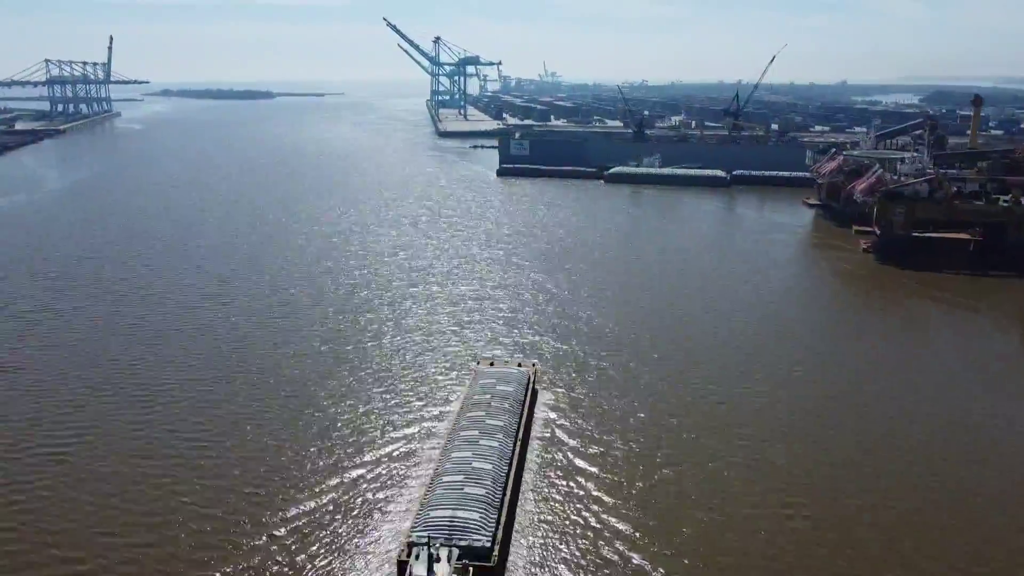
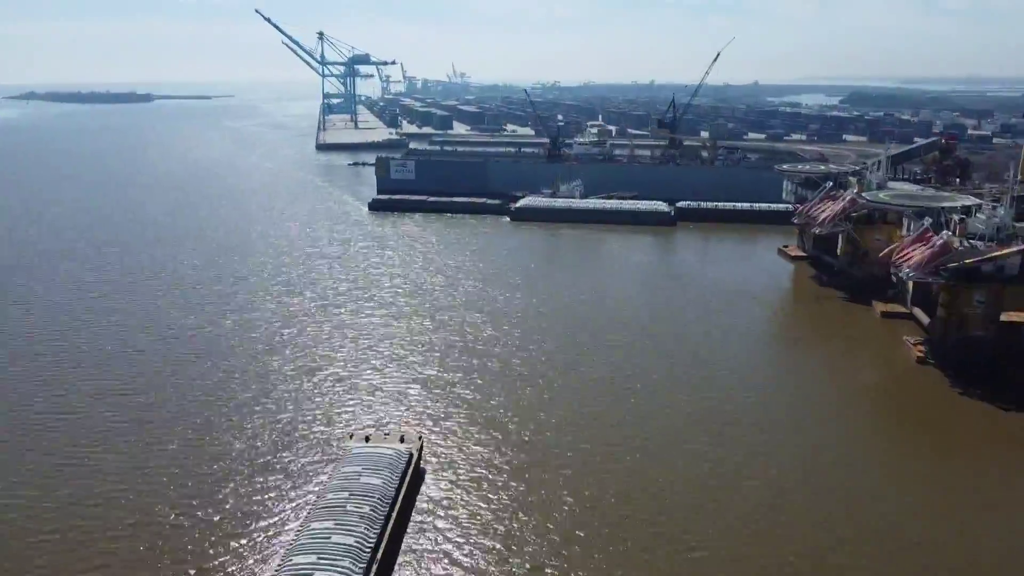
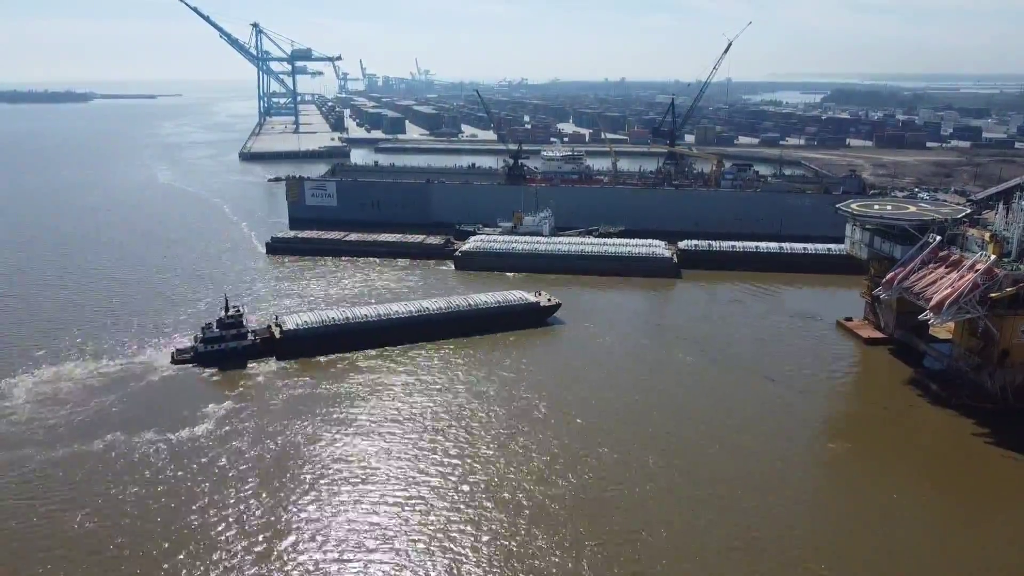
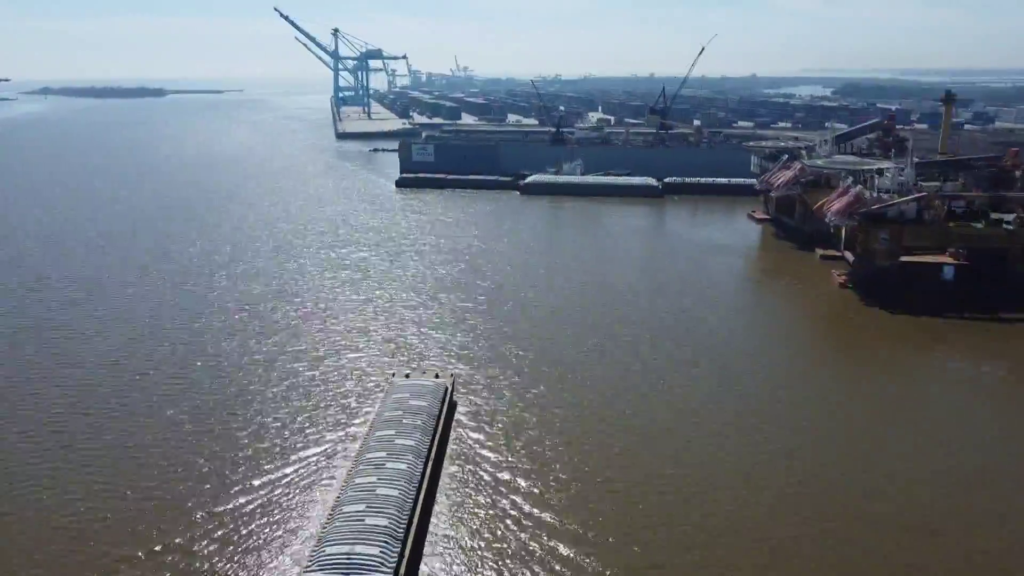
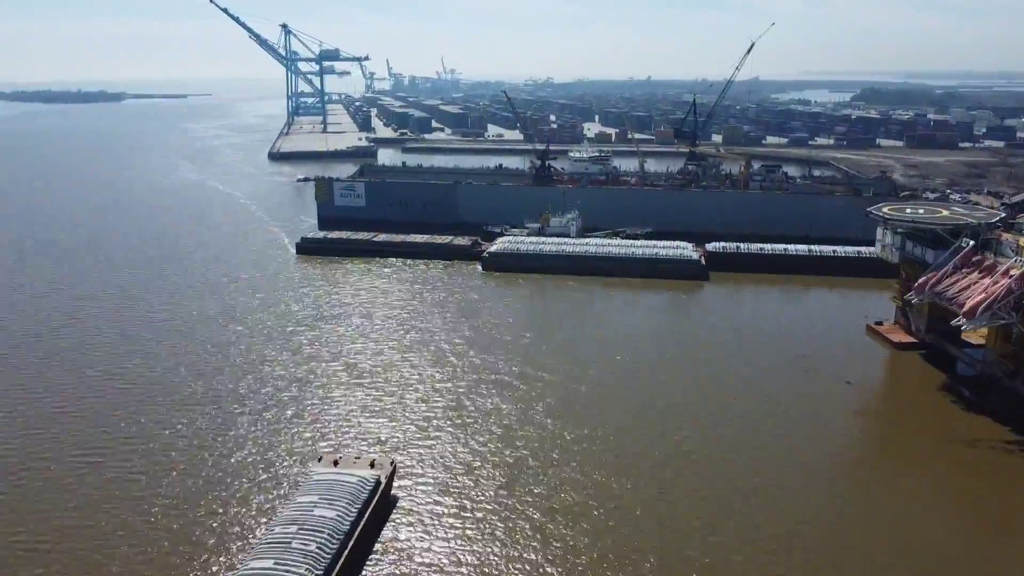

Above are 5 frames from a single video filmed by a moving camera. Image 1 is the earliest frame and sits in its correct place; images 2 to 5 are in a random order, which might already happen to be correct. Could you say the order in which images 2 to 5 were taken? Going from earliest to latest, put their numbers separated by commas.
4, 2, 5, 3
